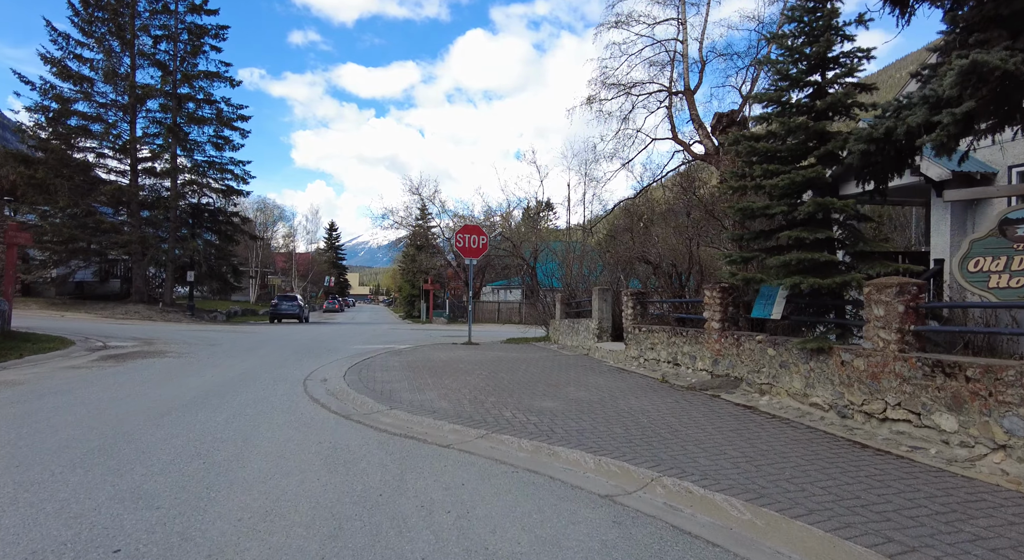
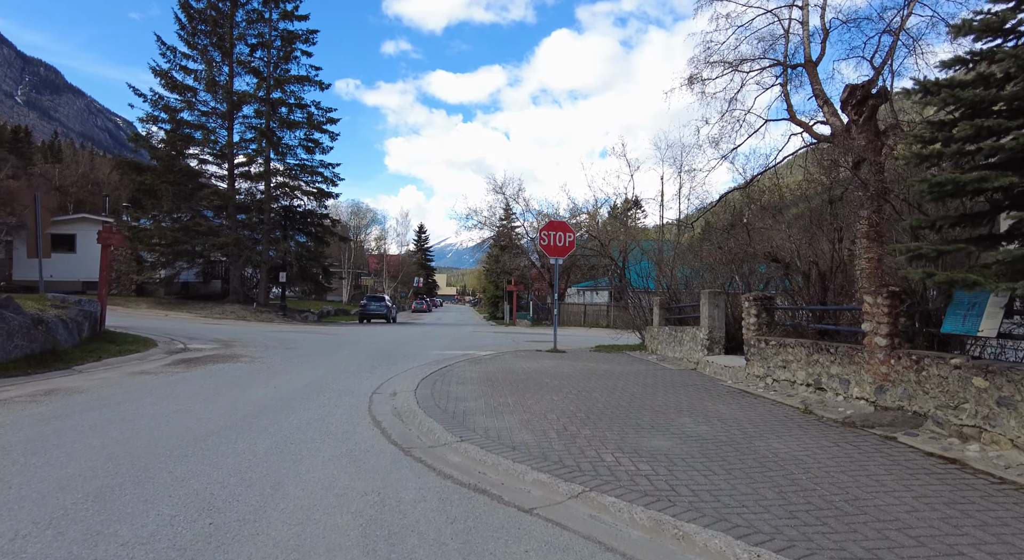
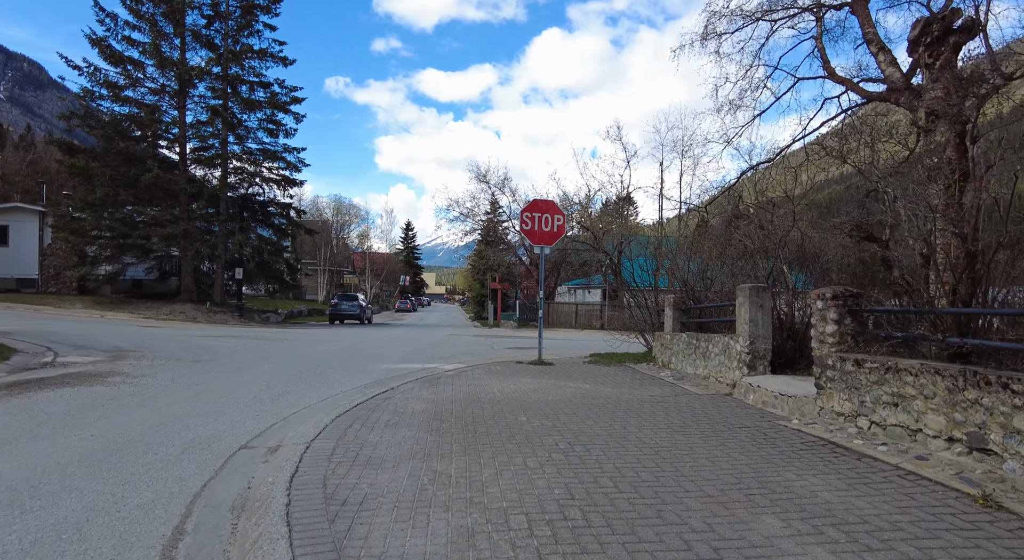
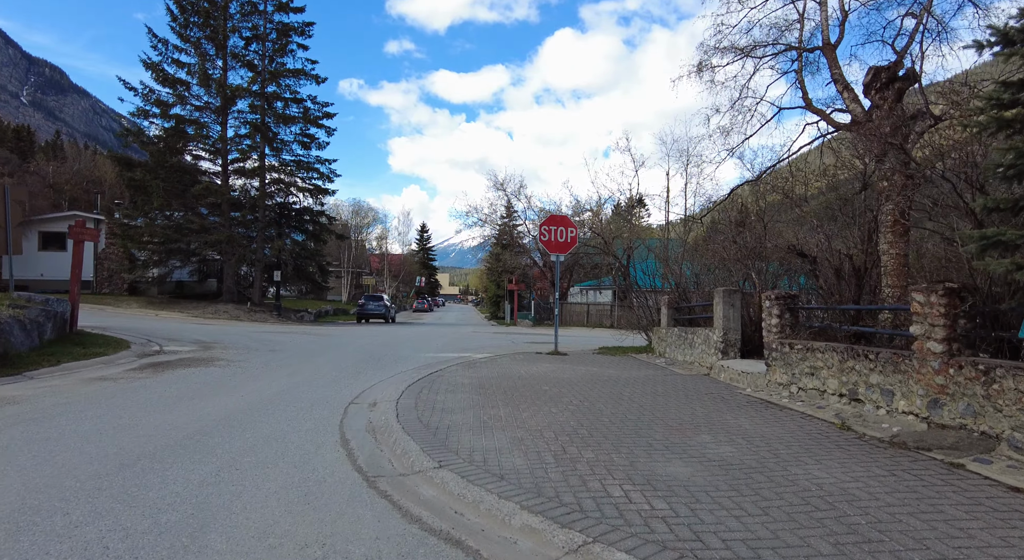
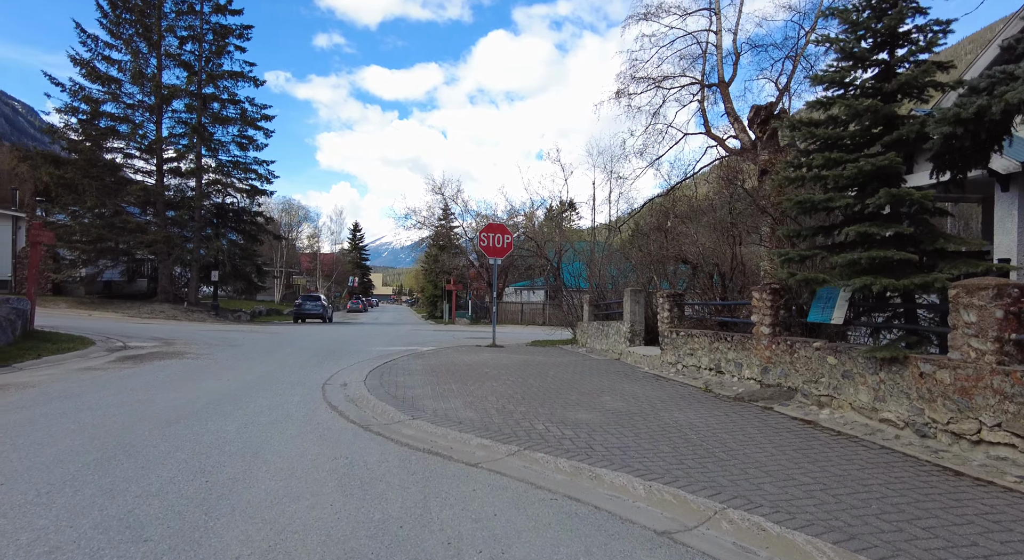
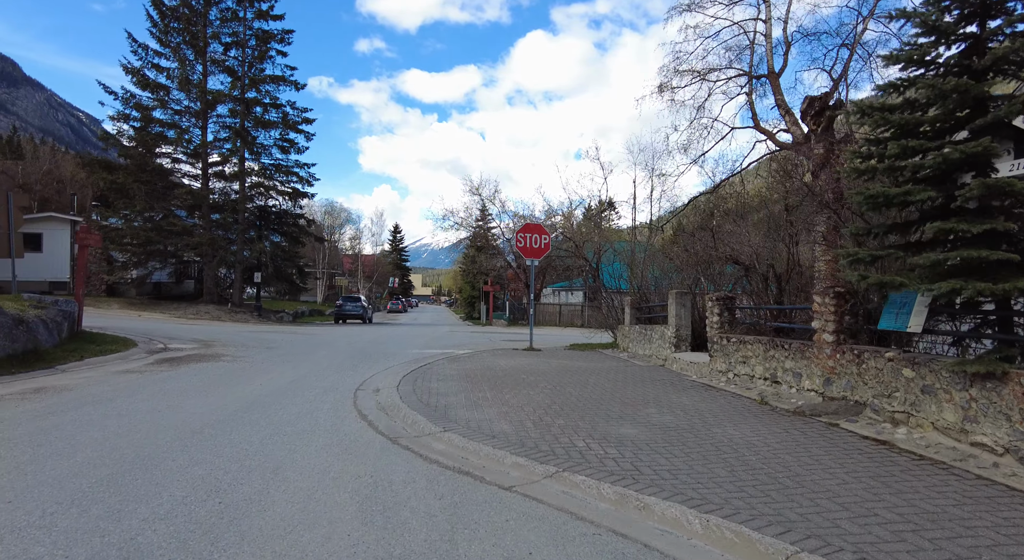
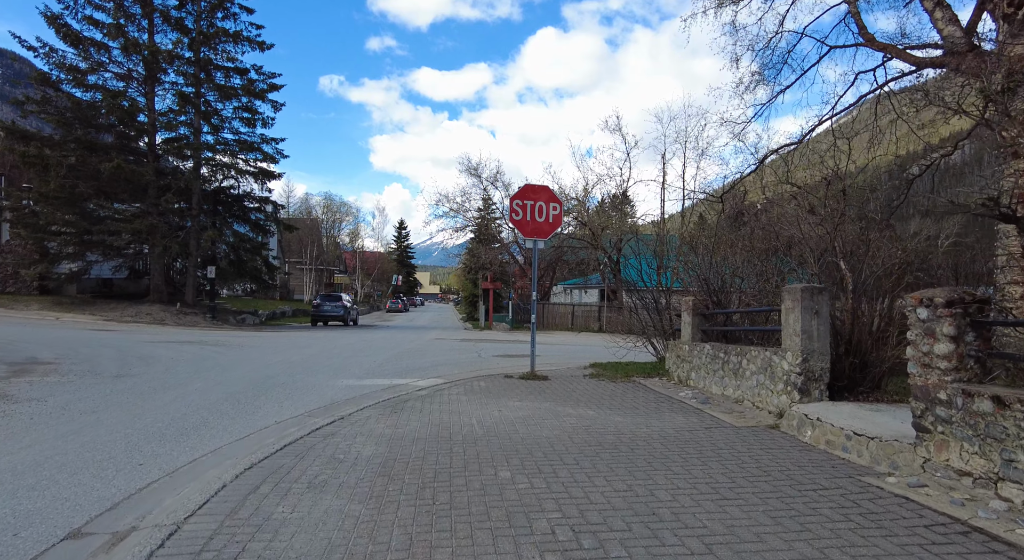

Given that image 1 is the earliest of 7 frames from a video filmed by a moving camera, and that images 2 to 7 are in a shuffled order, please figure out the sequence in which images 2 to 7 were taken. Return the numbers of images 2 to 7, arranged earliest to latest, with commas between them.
5, 6, 2, 4, 3, 7
